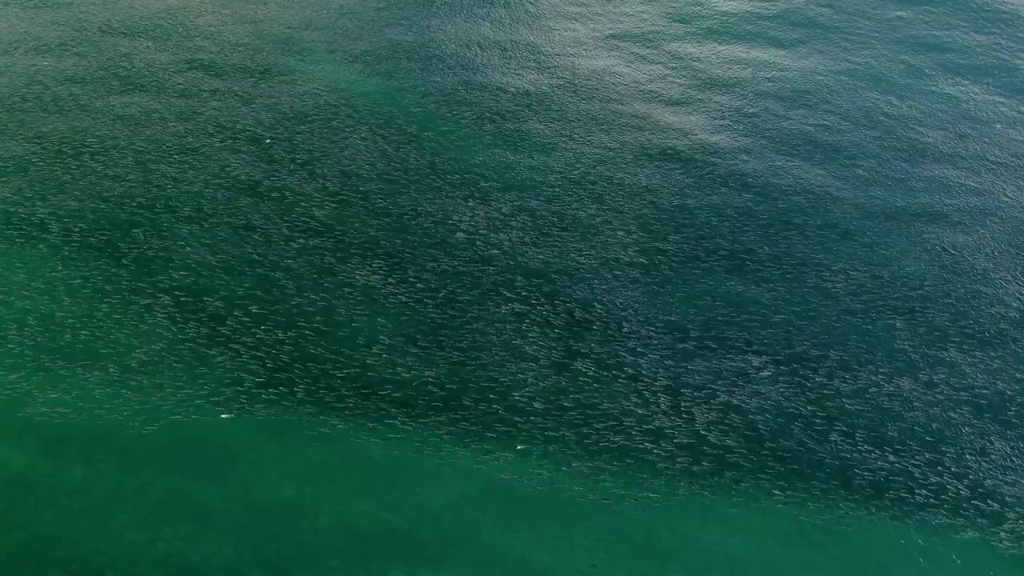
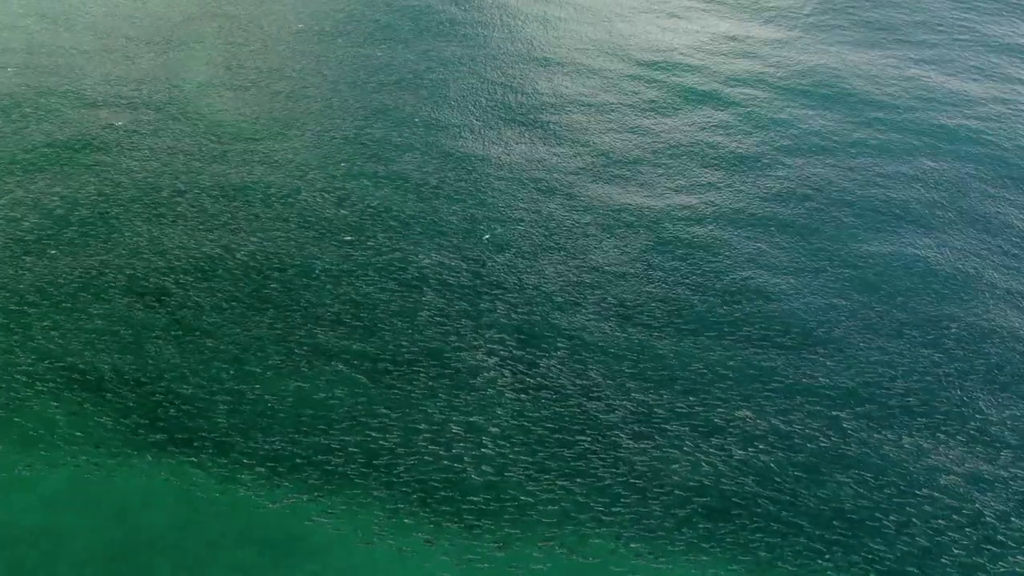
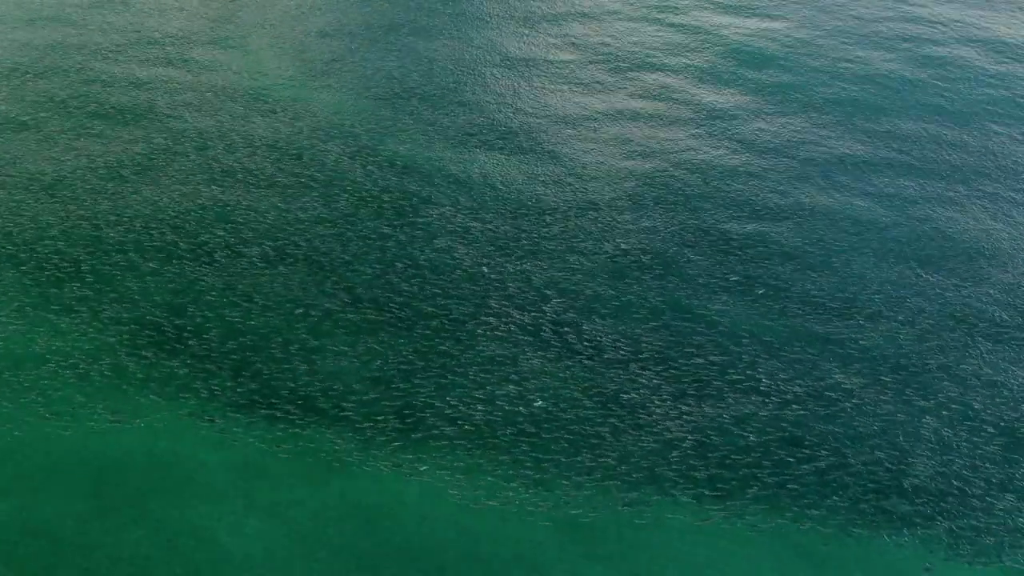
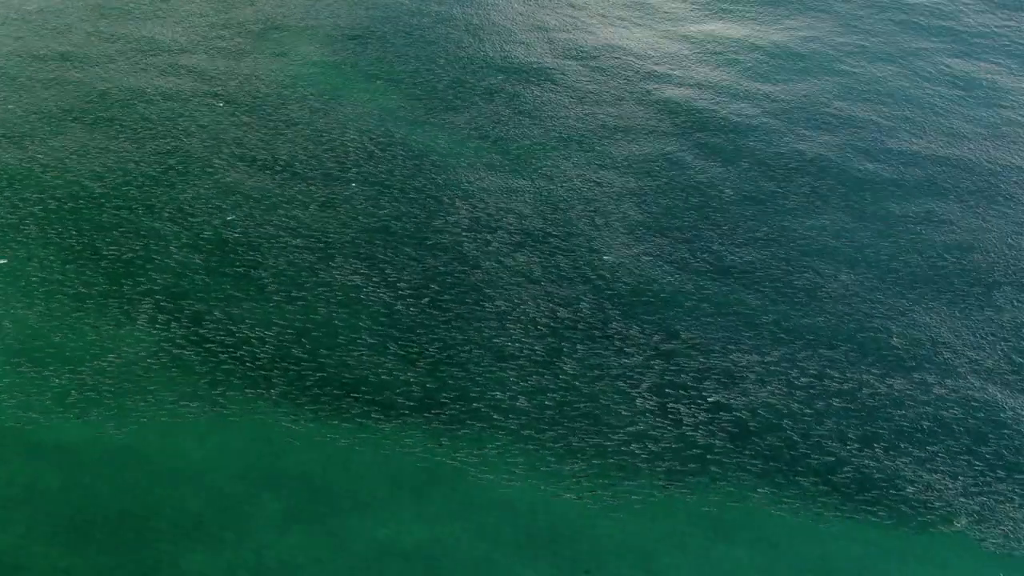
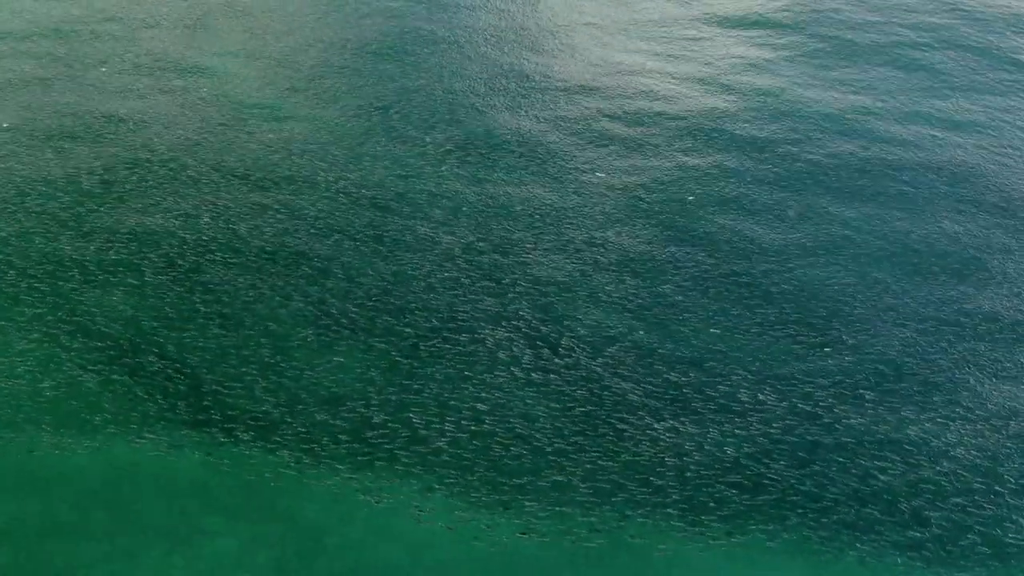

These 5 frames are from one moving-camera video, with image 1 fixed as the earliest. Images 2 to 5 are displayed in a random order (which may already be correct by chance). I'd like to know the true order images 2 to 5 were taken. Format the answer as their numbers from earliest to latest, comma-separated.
4, 3, 5, 2
